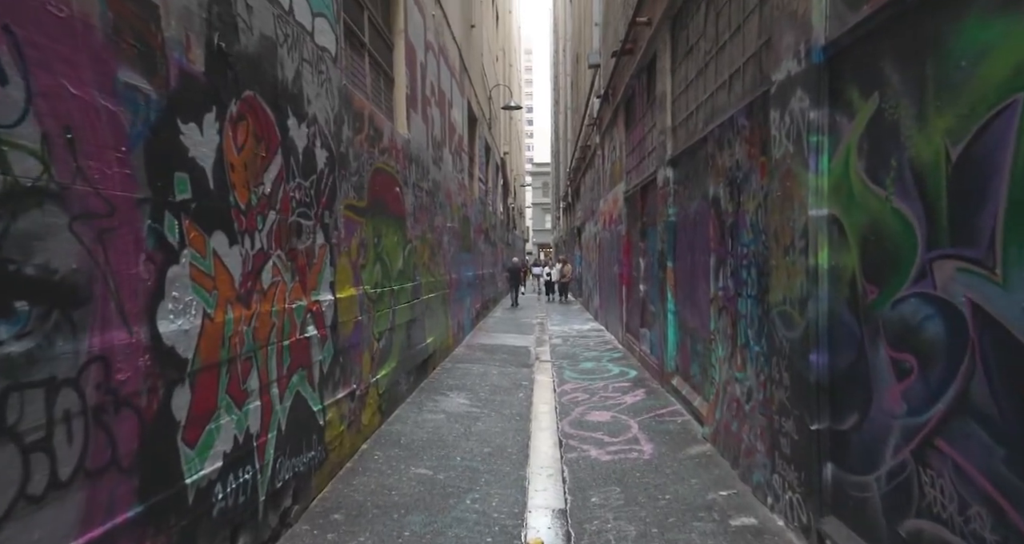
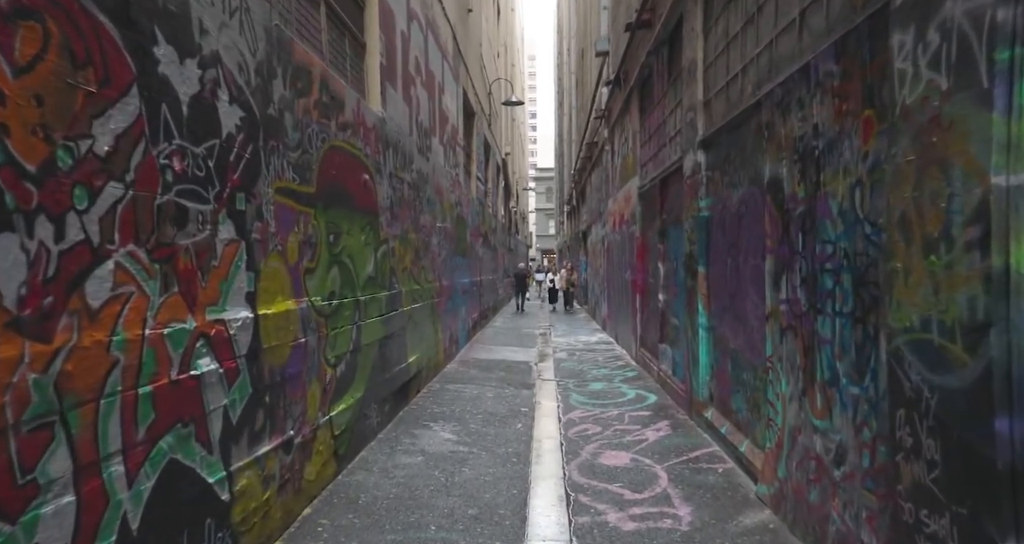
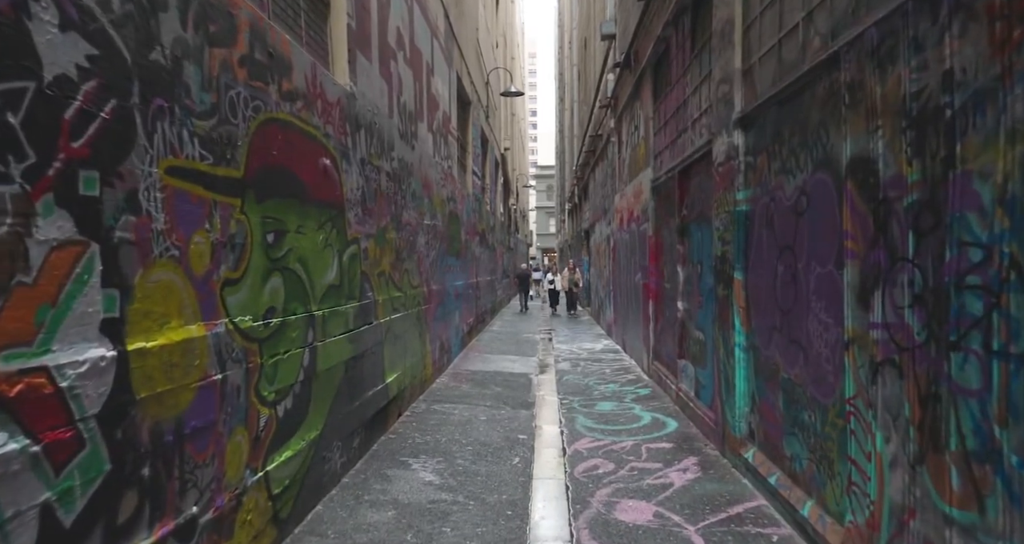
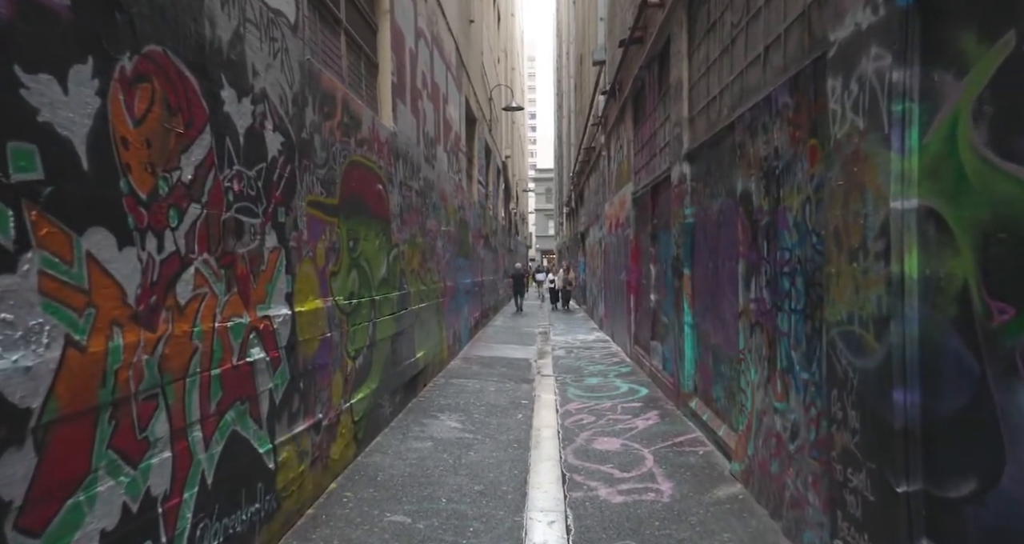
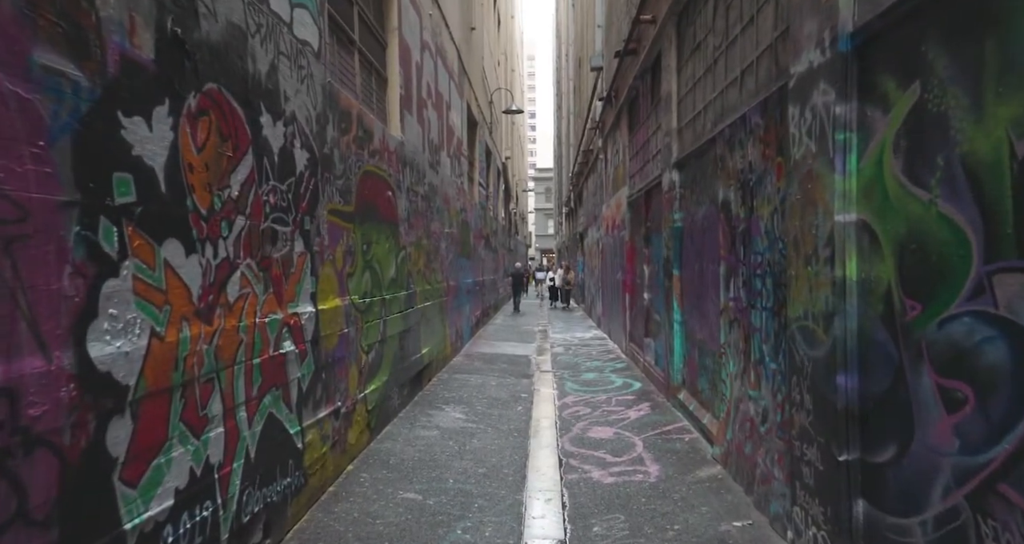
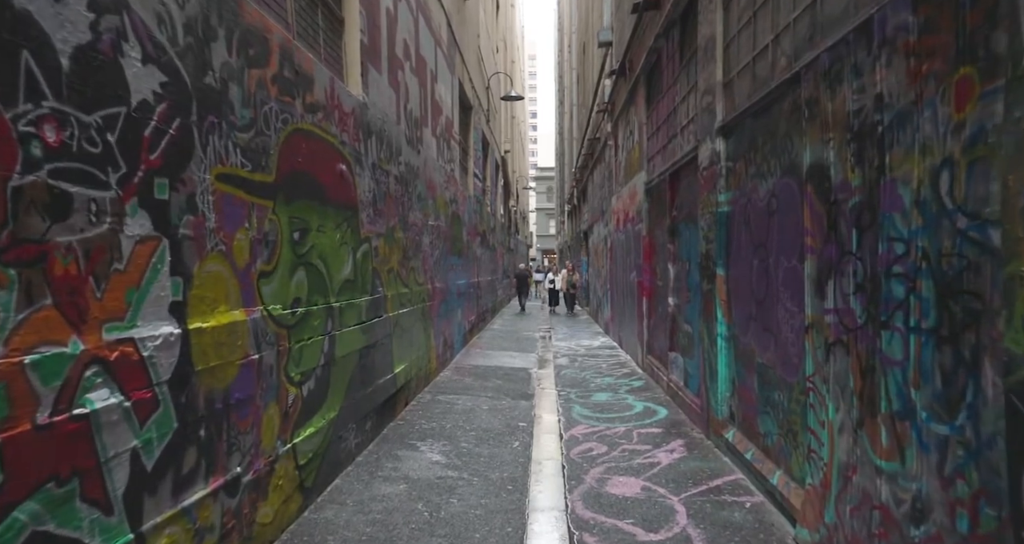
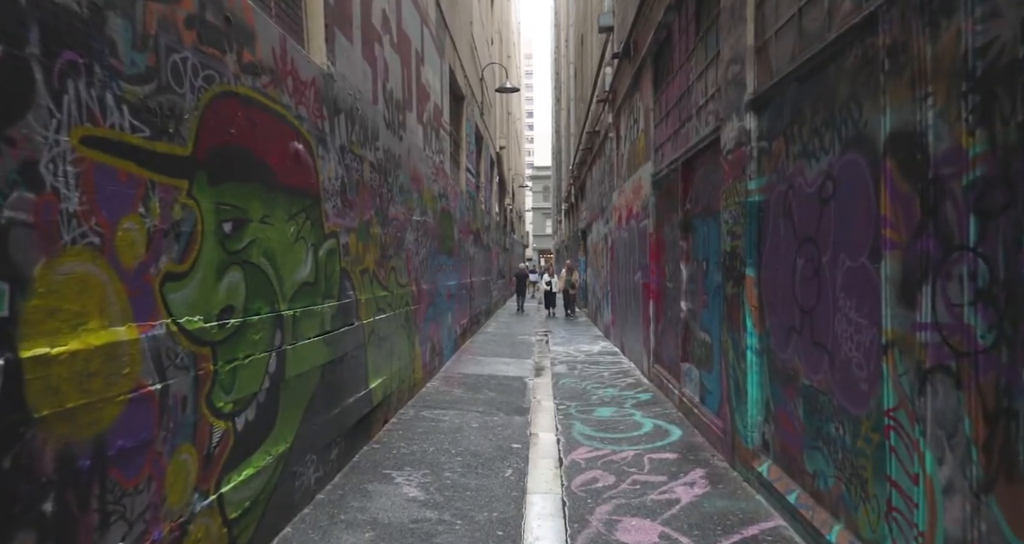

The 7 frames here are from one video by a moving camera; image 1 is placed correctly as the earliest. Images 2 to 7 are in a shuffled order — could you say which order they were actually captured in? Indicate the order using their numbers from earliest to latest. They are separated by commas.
5, 4, 2, 6, 3, 7
